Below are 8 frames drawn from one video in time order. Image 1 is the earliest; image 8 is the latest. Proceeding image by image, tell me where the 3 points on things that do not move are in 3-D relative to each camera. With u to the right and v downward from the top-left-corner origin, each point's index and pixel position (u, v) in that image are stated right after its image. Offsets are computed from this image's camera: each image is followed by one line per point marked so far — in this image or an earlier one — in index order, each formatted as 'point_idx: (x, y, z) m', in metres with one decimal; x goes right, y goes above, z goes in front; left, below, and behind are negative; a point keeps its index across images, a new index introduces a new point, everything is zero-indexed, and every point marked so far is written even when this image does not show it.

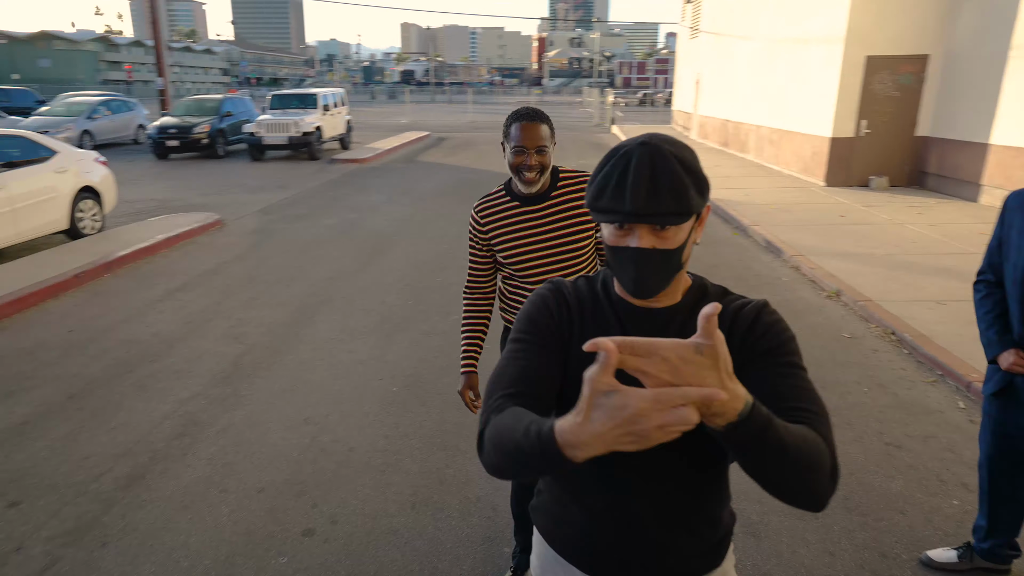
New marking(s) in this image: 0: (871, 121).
0: (+6.8, +3.2, +13.1) m
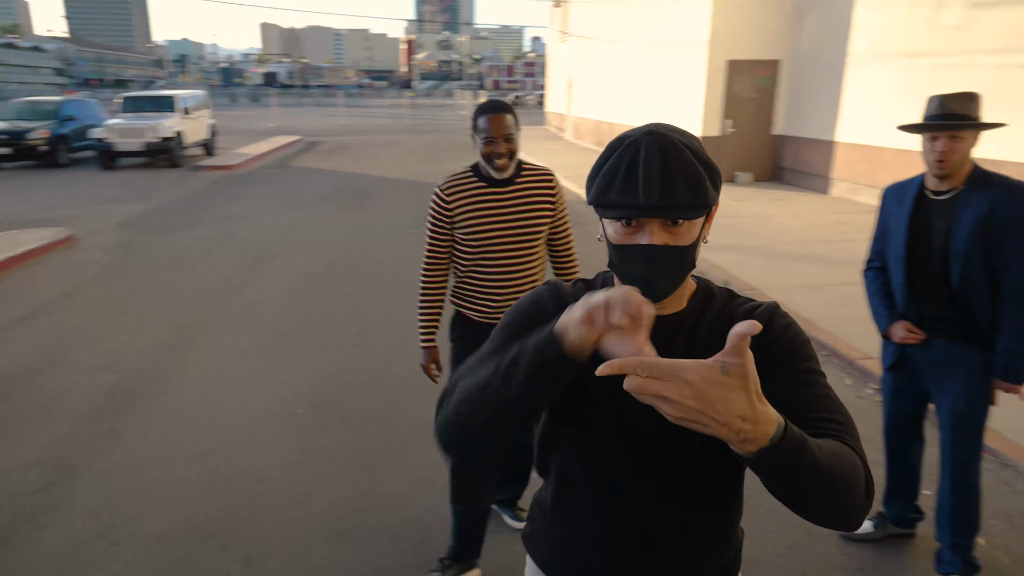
0: (+4.5, +3.4, +14.0) m
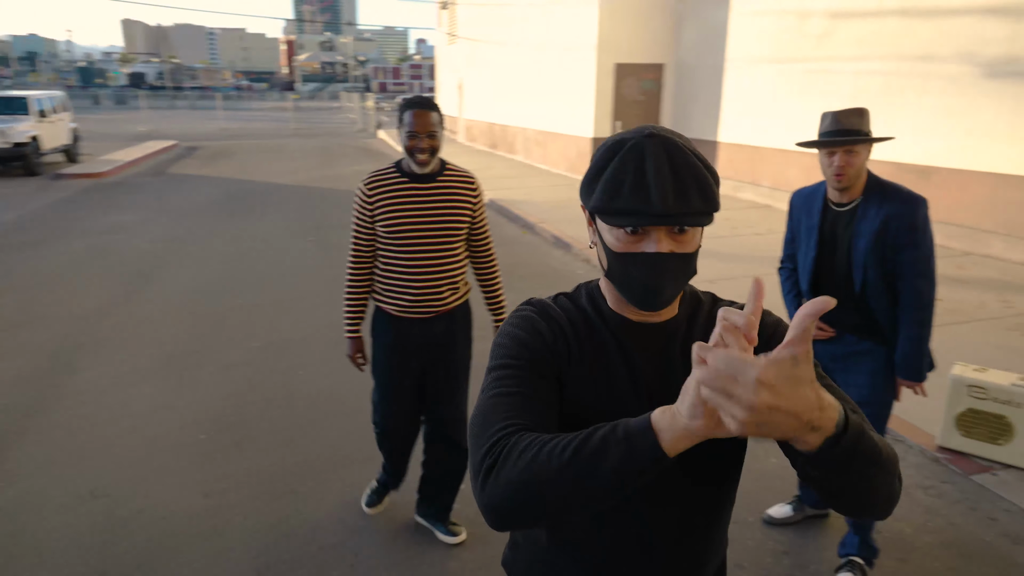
0: (+2.3, +3.5, +14.5) m
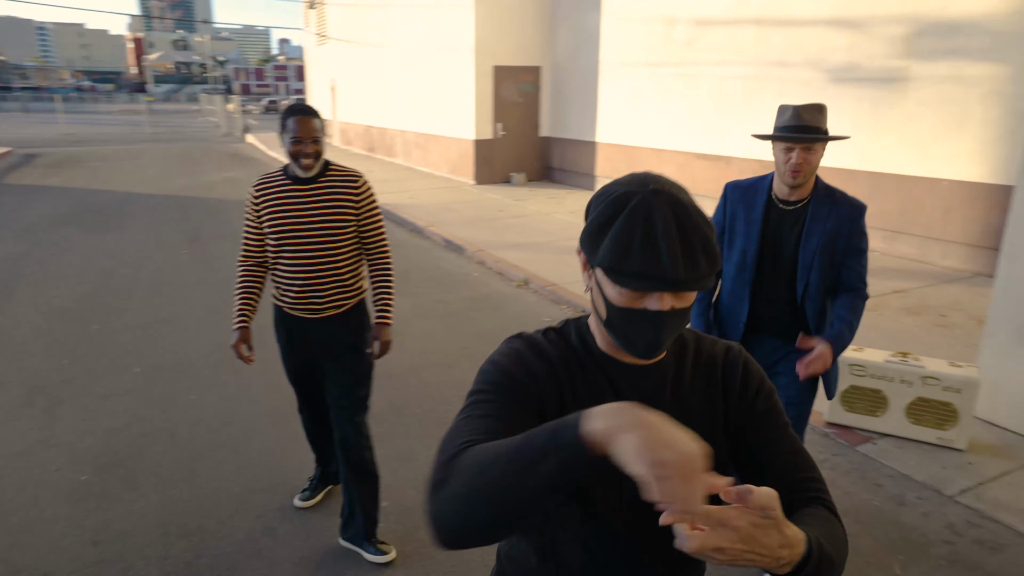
0: (-0.2, +3.5, +14.6) m
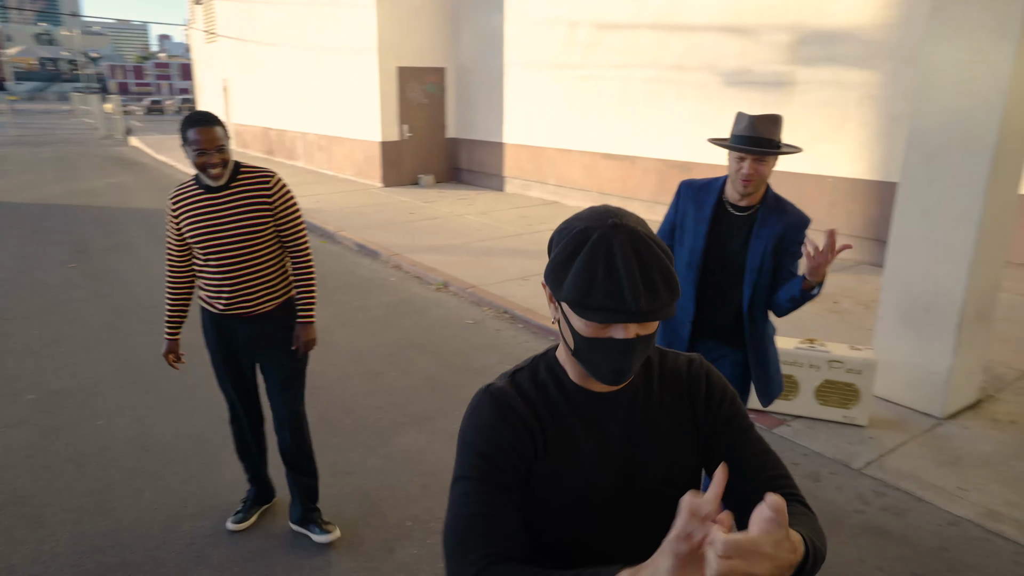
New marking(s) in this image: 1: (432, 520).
0: (-2.1, +3.4, +14.5) m
1: (-0.4, -1.2, +3.6) m
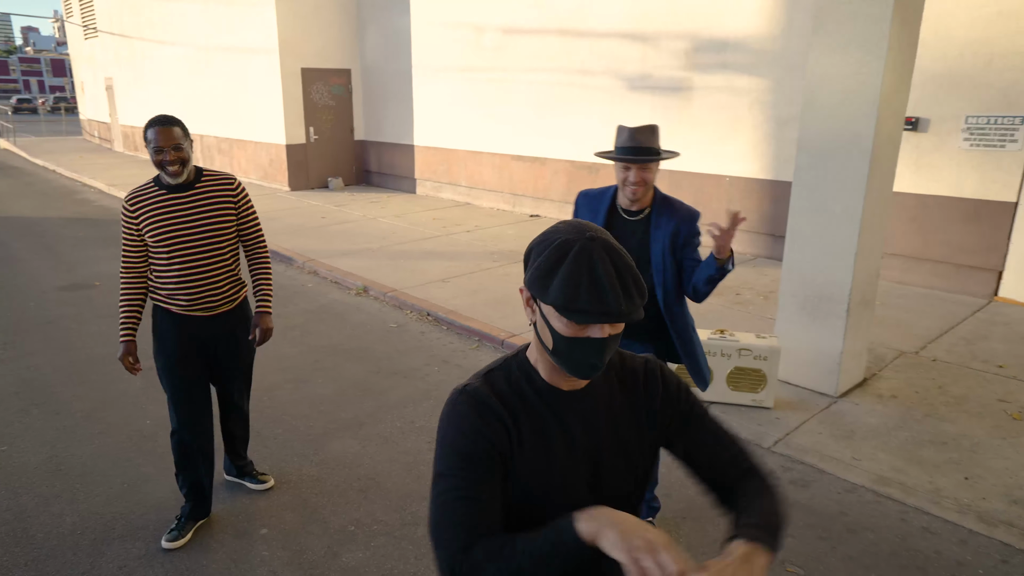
0: (-4.0, +3.3, +14.2) m
1: (-0.7, -1.2, +3.7) m
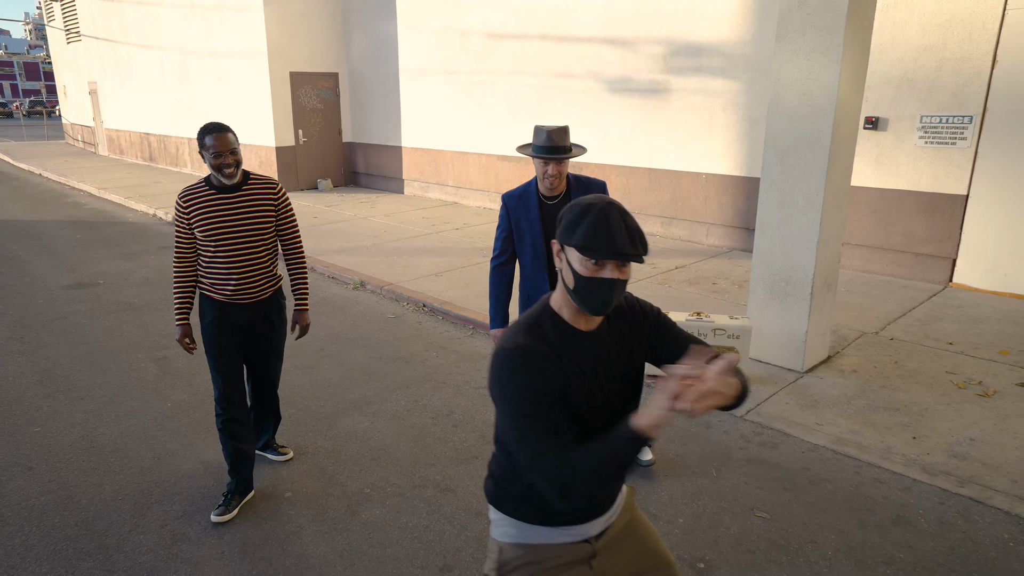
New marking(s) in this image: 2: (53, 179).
0: (-4.3, +3.3, +14.5) m
1: (-0.7, -1.2, +4.1) m
2: (-11.8, +2.8, +17.8) m
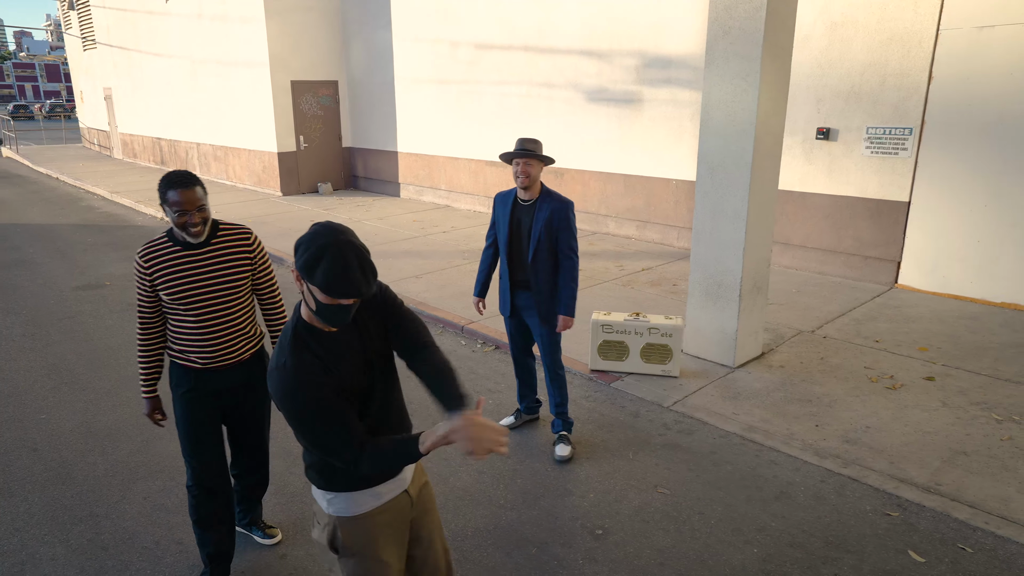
0: (-4.5, +3.3, +15.2) m
1: (-1.1, -1.2, +4.6) m
2: (-11.9, +2.8, +18.6) m
